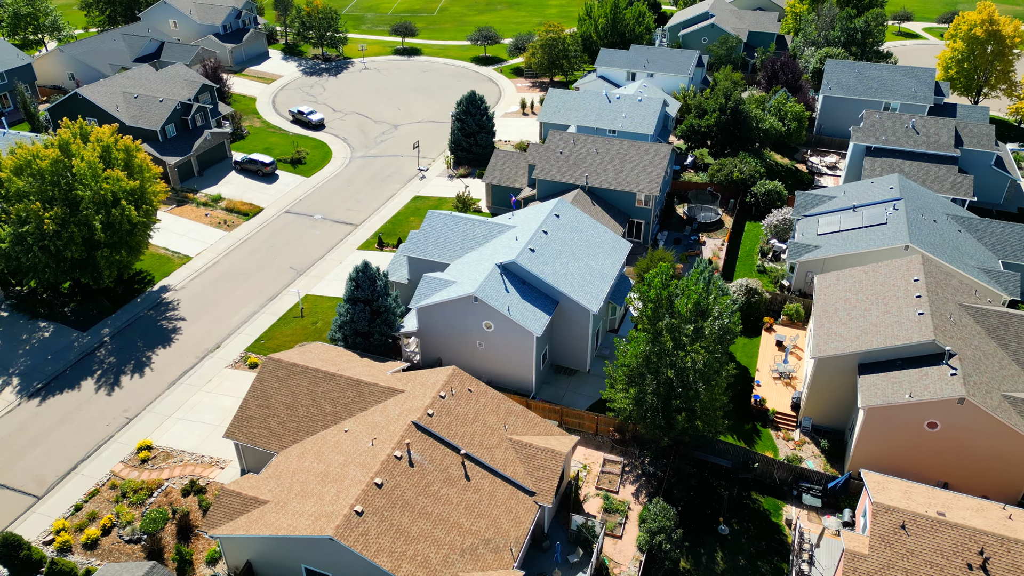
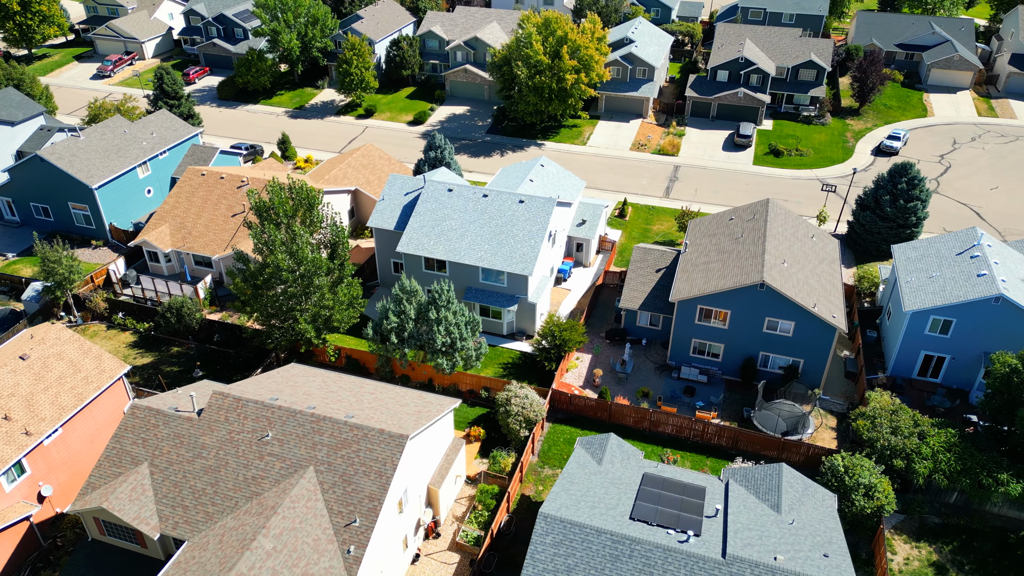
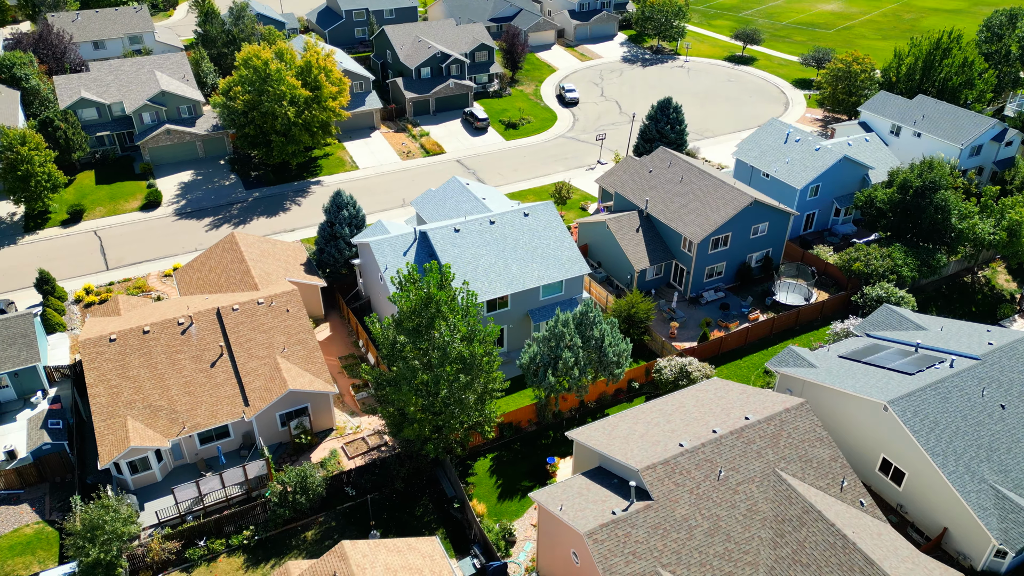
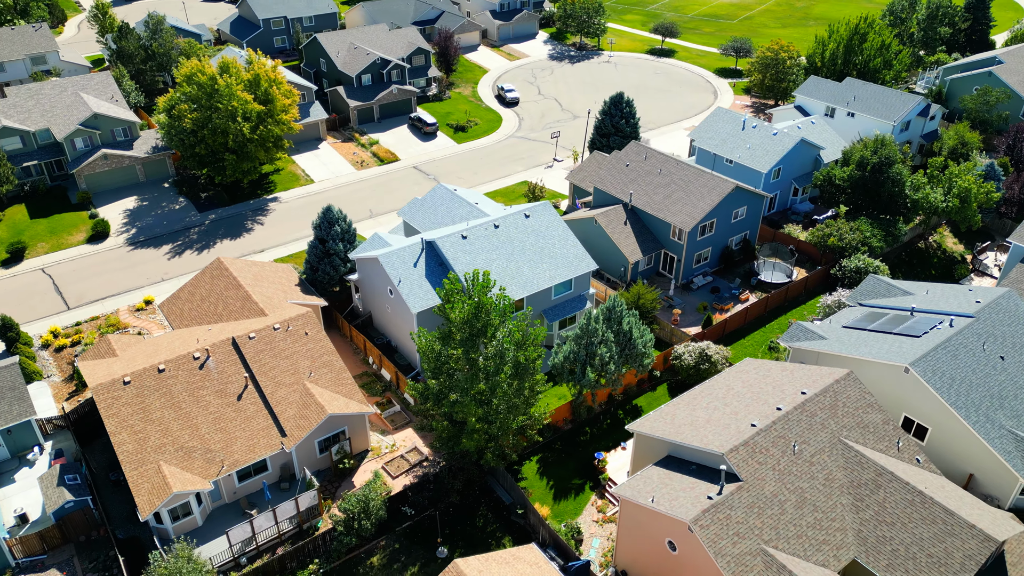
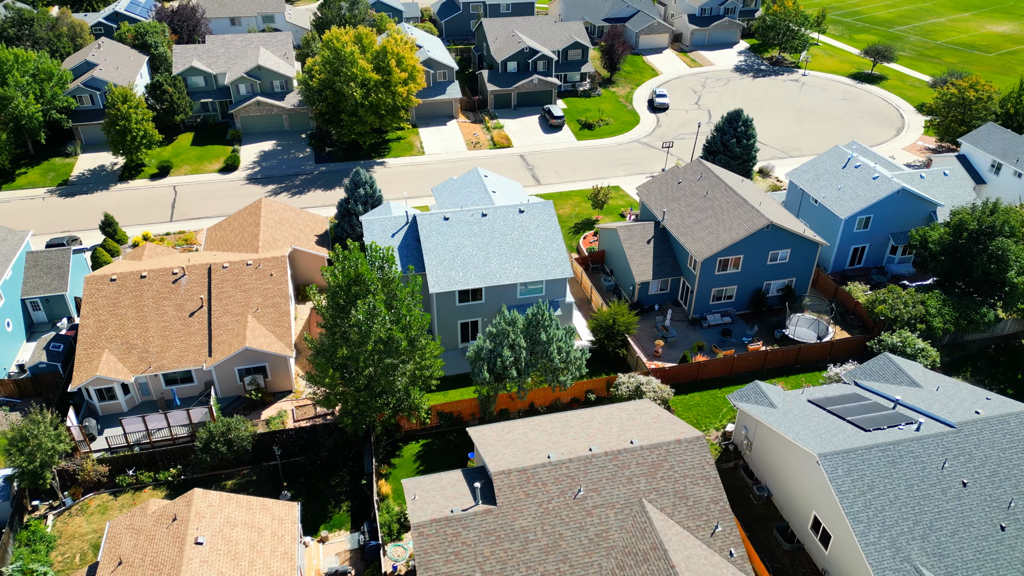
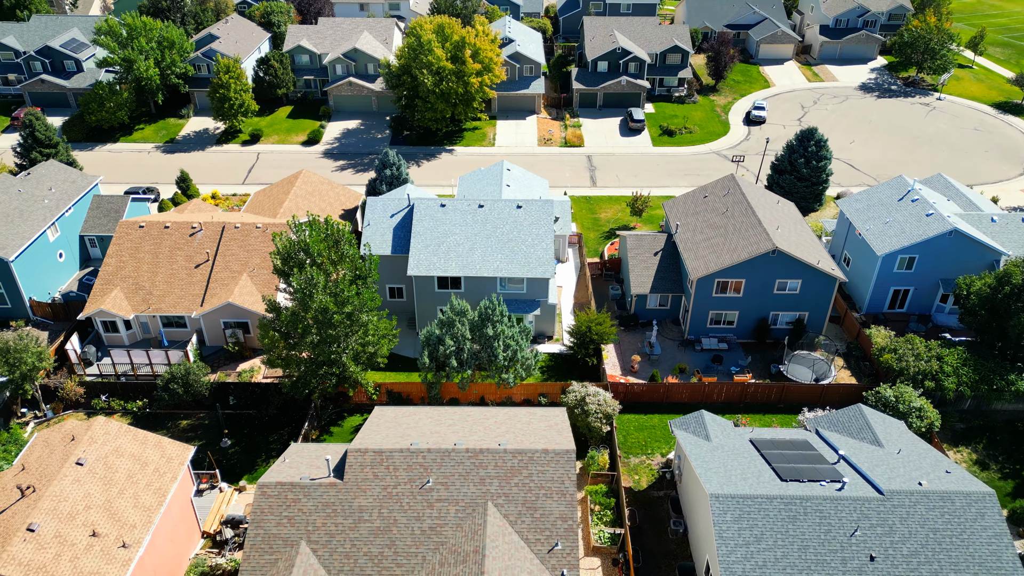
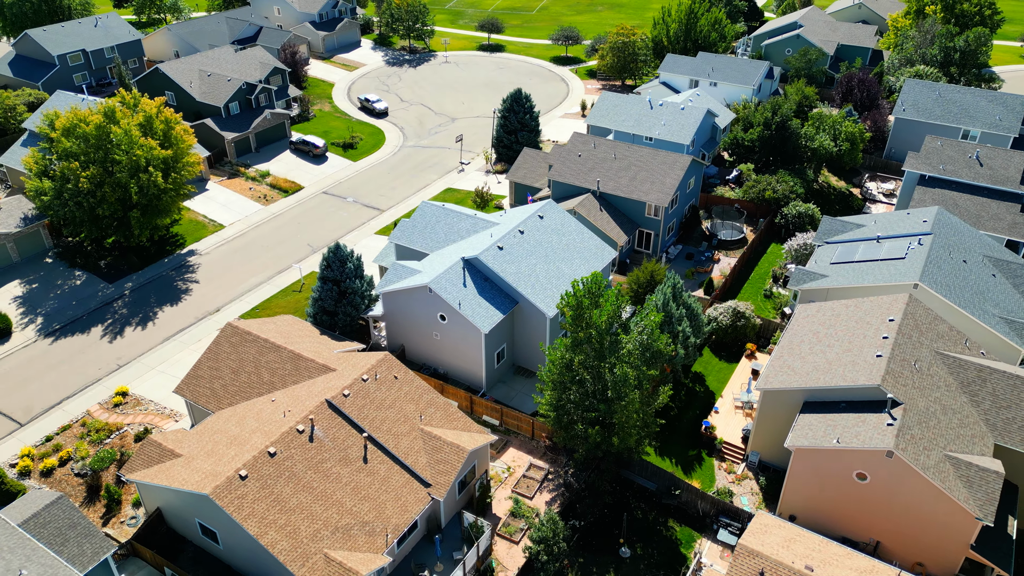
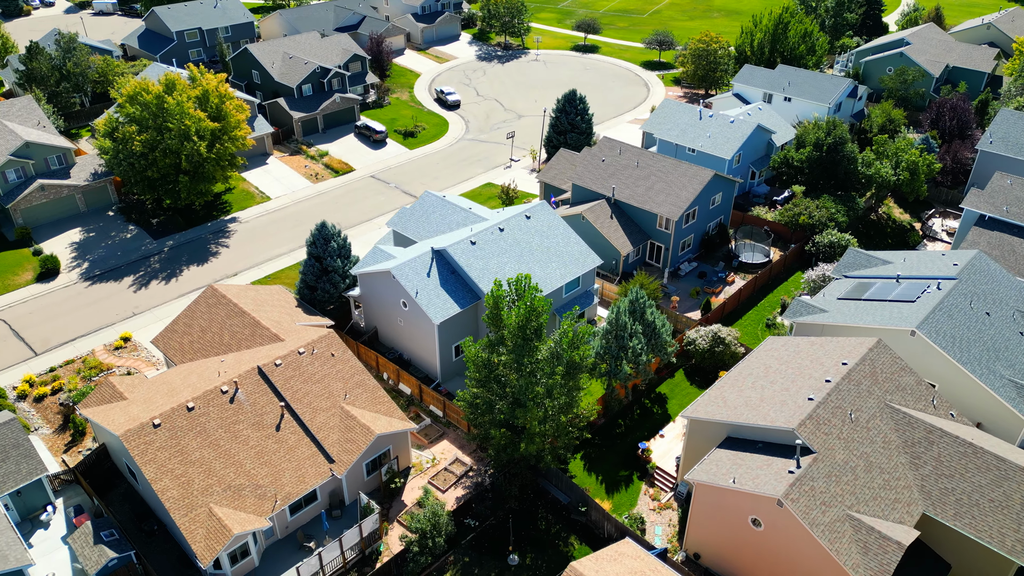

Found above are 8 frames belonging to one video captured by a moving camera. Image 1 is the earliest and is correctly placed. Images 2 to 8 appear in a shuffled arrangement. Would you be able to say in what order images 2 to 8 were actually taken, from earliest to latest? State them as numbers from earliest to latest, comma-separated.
7, 8, 4, 3, 5, 6, 2
